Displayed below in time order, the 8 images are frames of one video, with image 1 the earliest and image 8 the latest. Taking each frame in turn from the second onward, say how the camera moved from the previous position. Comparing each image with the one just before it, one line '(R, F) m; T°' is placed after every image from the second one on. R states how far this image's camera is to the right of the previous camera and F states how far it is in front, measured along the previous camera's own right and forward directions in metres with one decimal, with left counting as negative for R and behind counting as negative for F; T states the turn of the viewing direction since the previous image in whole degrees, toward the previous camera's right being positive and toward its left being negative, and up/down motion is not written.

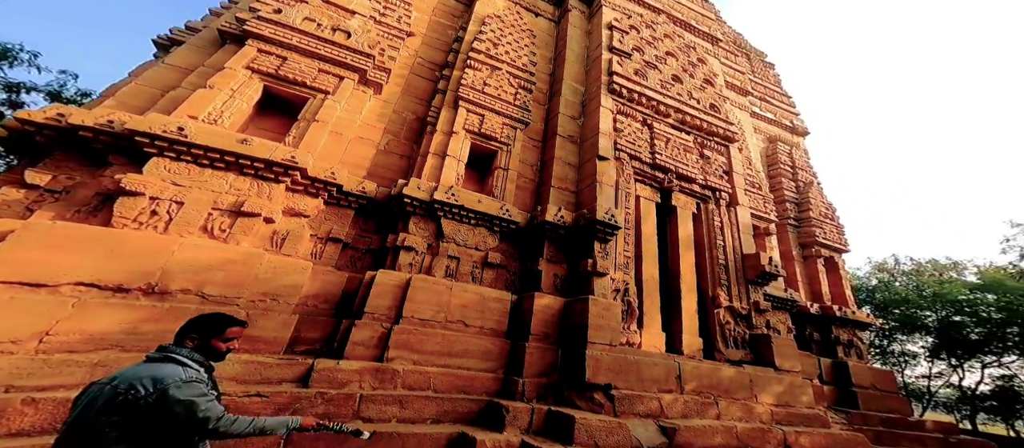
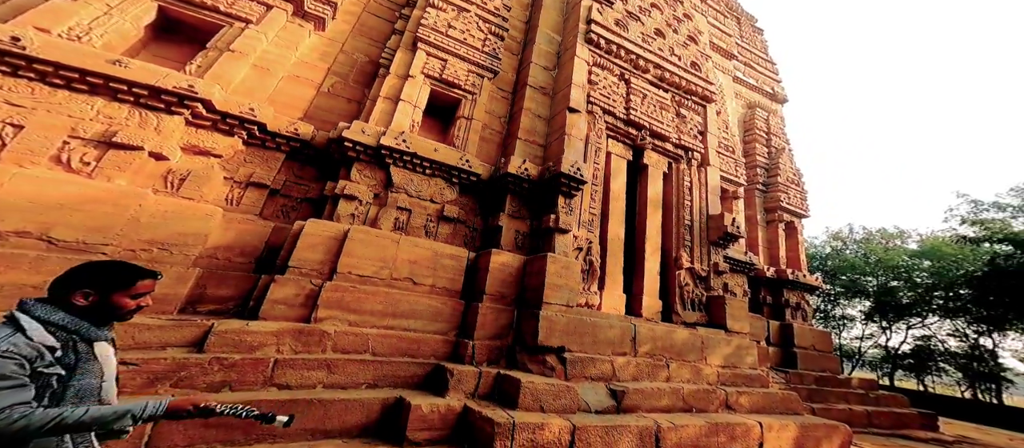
(+0.2, +0.3) m; +4°
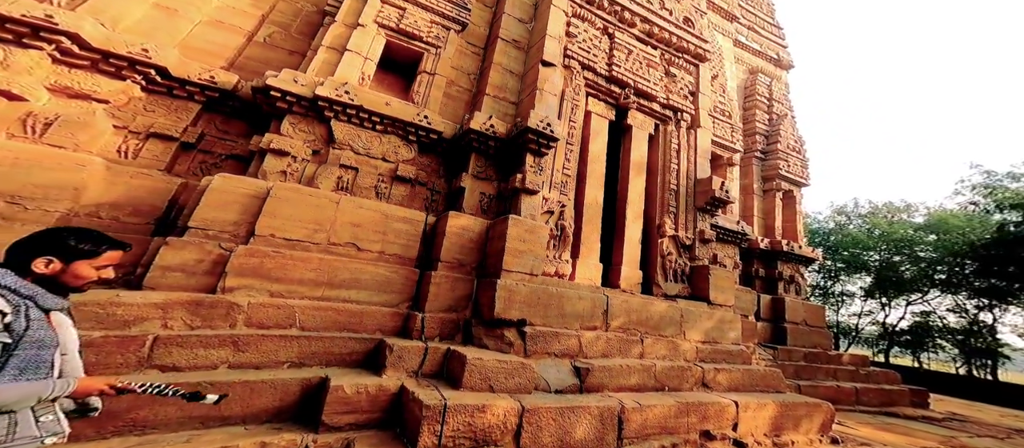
(+0.5, +0.4) m; 0°
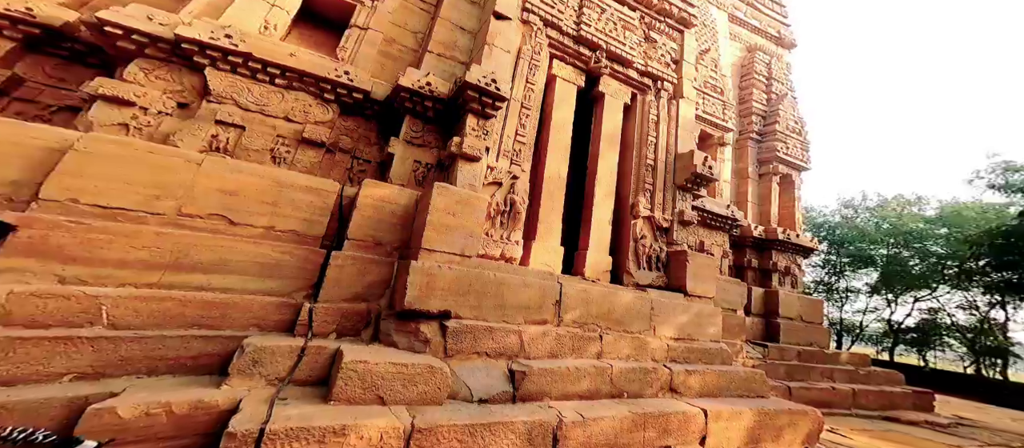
(+0.7, +0.6) m; 0°
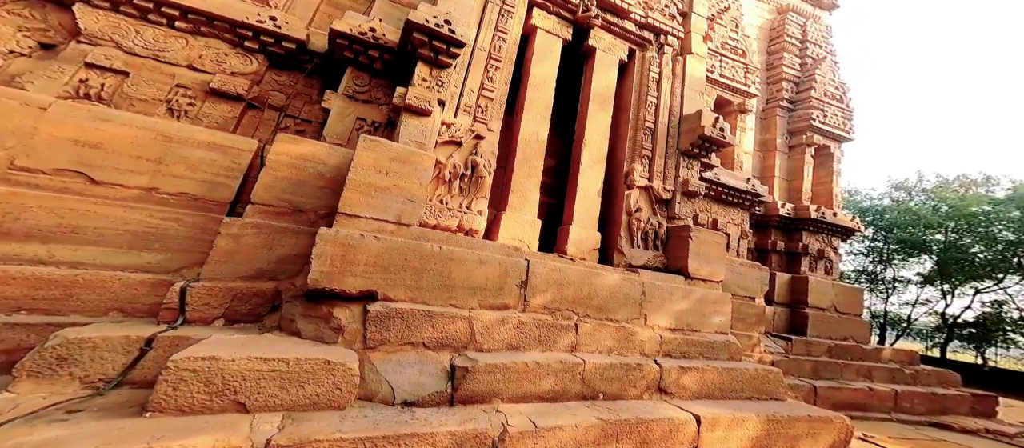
(+0.5, +0.6) m; -4°
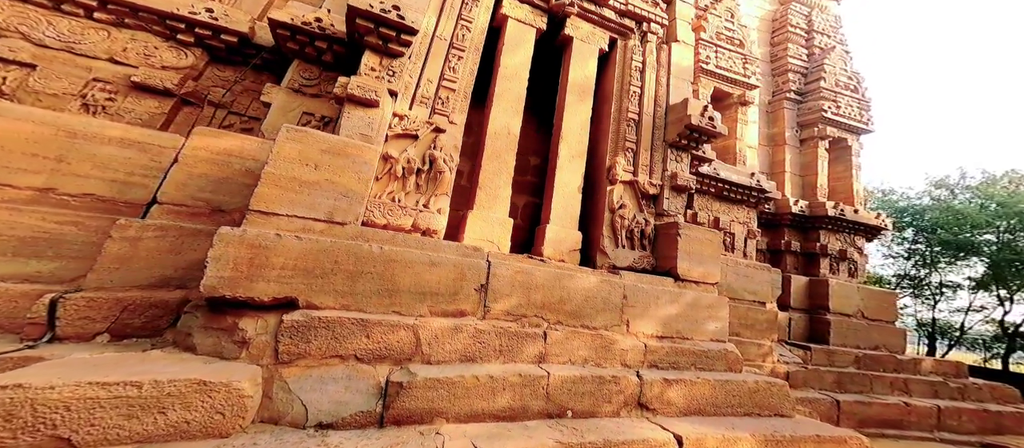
(+0.4, +0.3) m; -2°
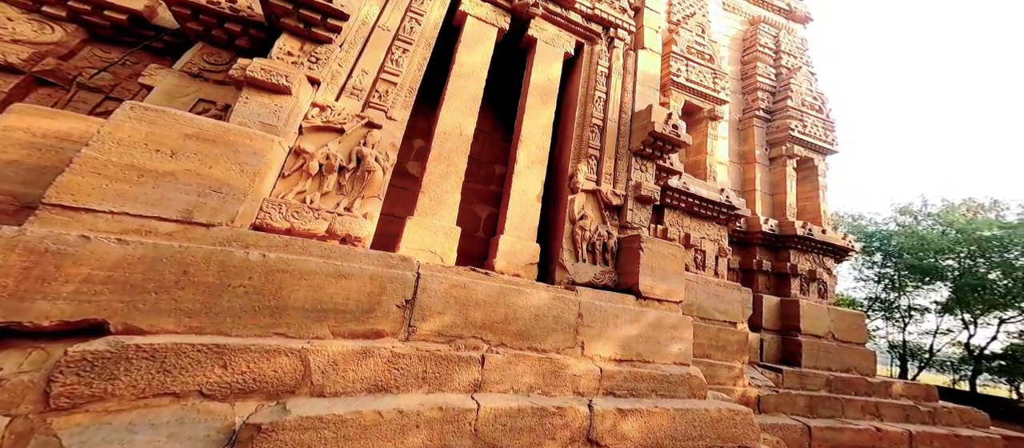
(+0.3, +0.3) m; +3°
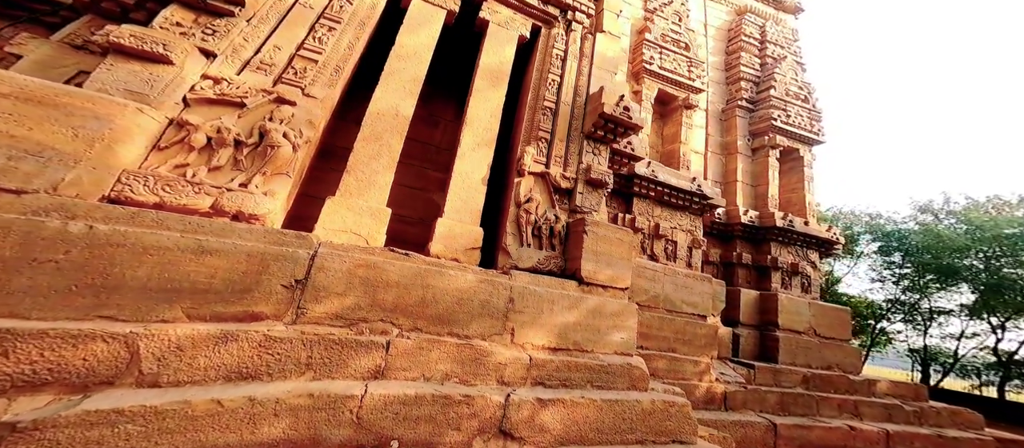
(+0.6, +0.1) m; -1°
